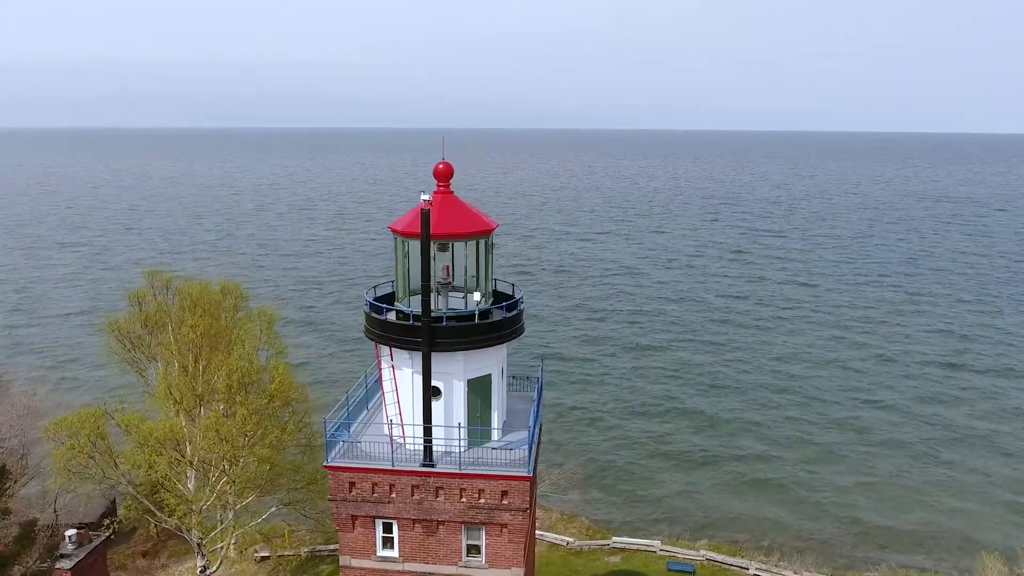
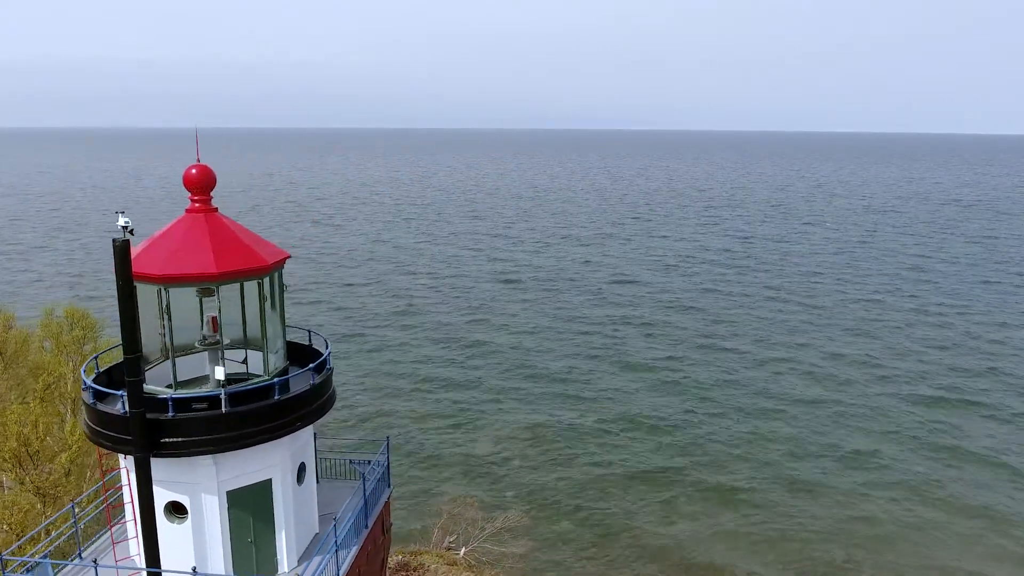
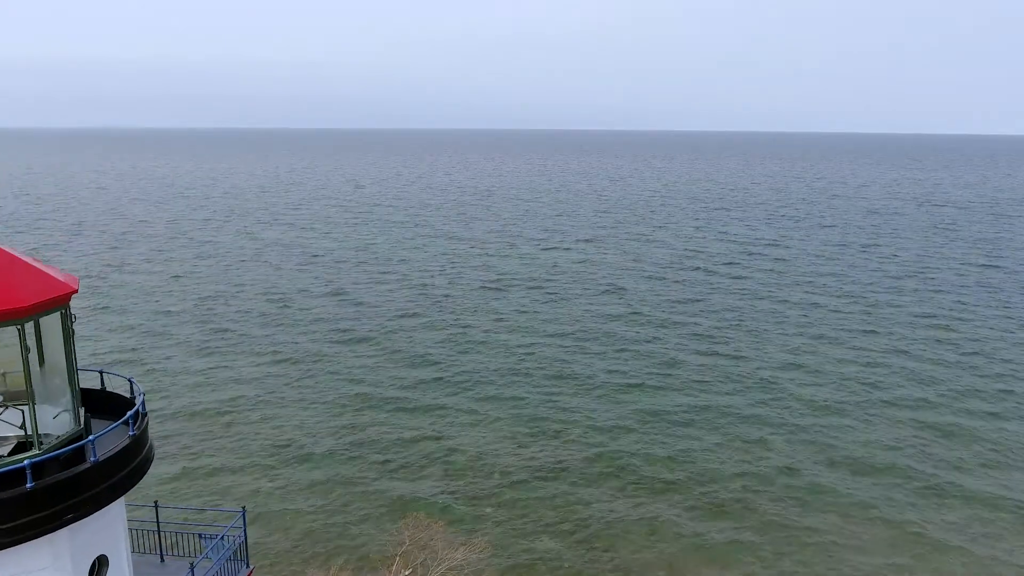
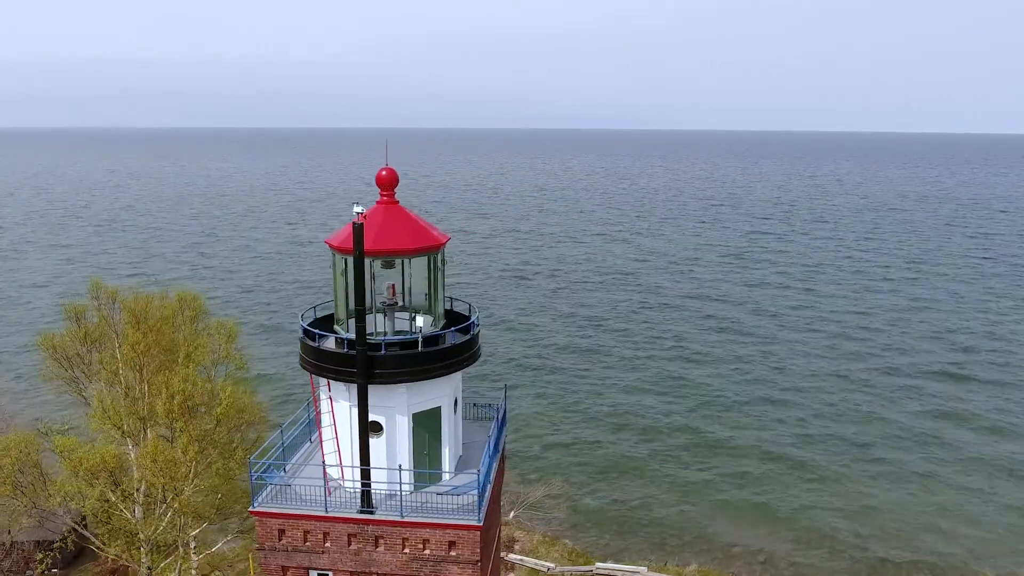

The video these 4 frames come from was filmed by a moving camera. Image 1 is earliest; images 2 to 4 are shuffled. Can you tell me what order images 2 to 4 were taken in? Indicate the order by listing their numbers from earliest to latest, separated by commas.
4, 2, 3
